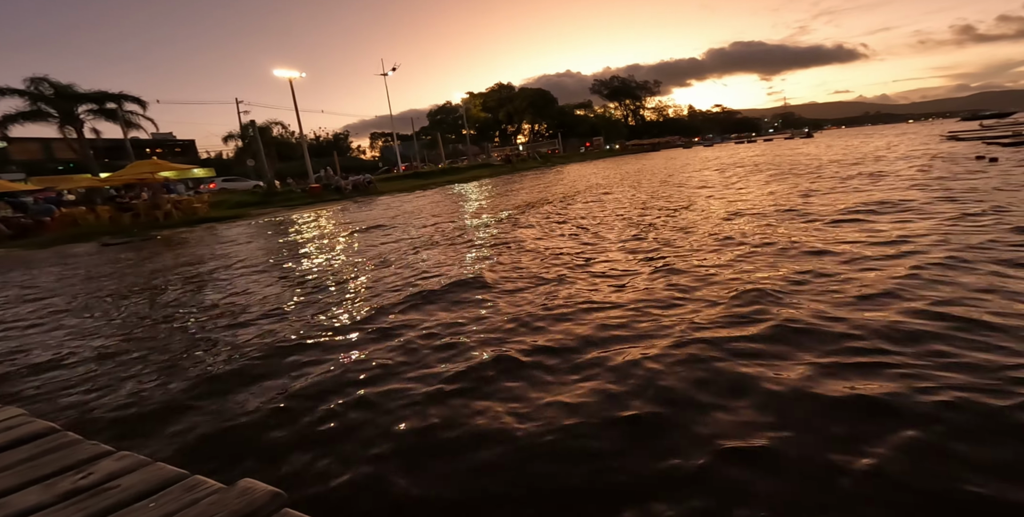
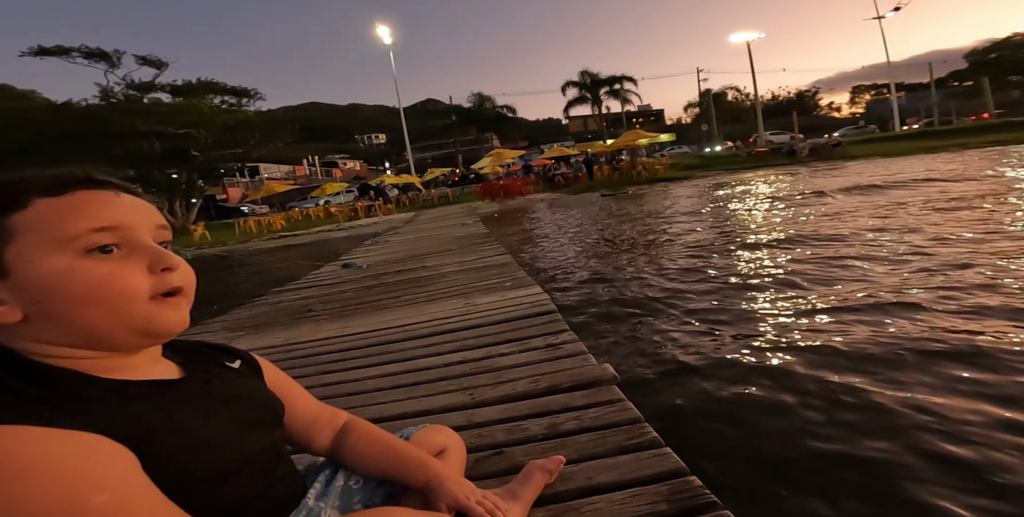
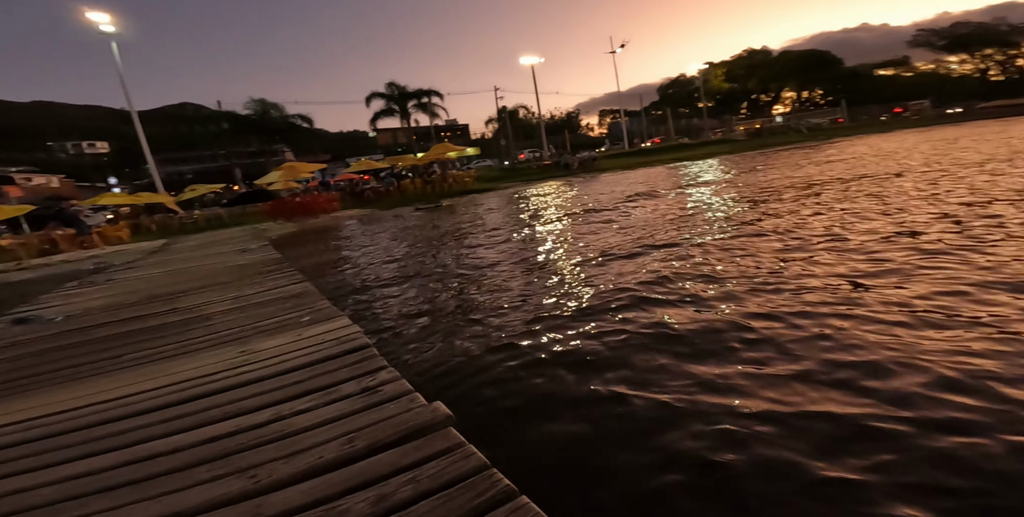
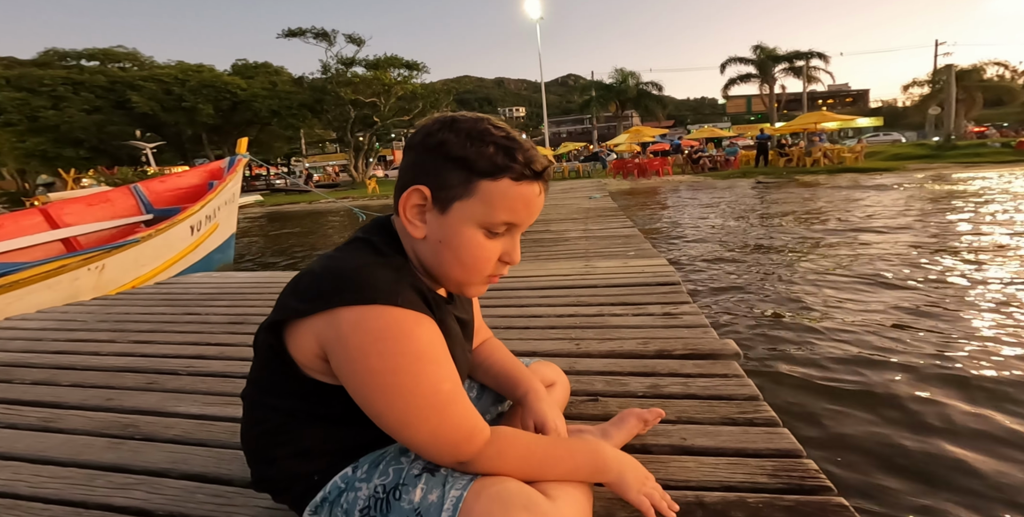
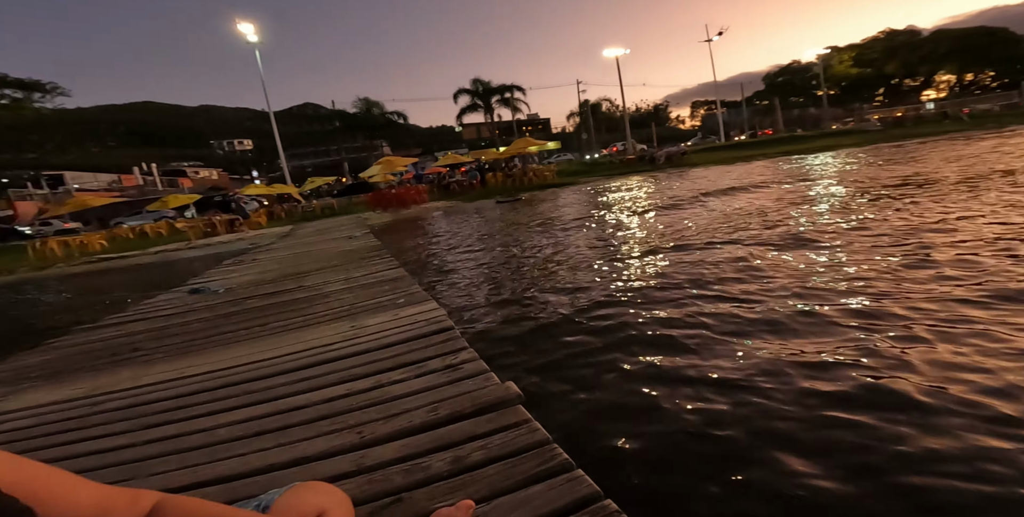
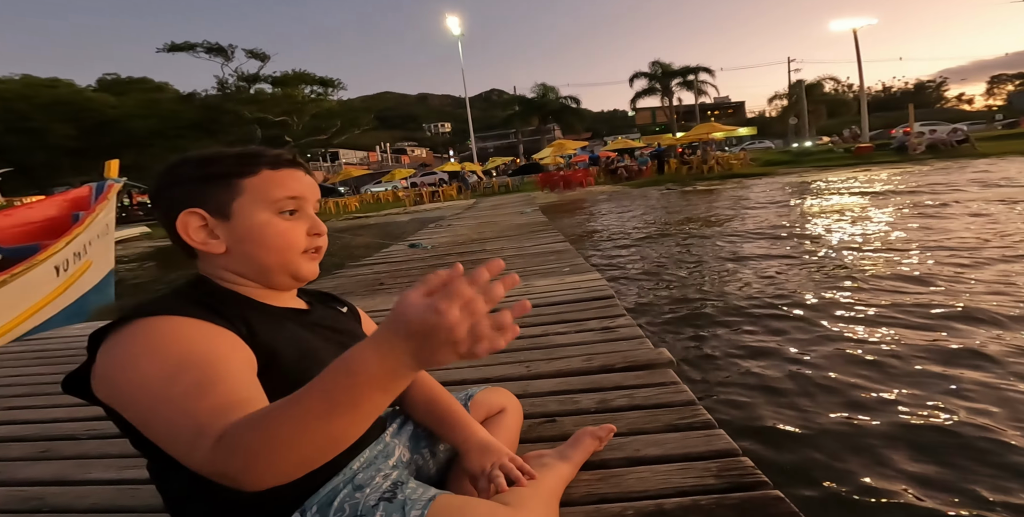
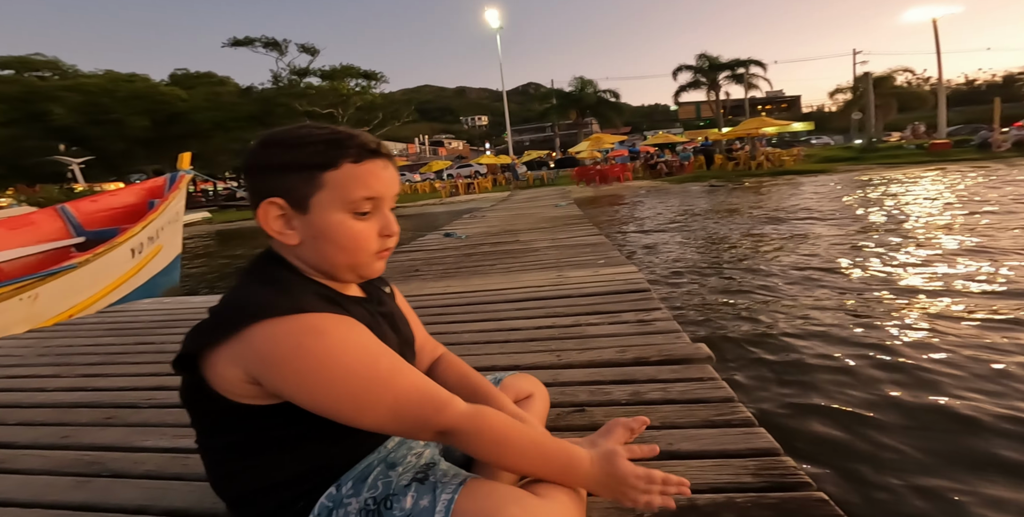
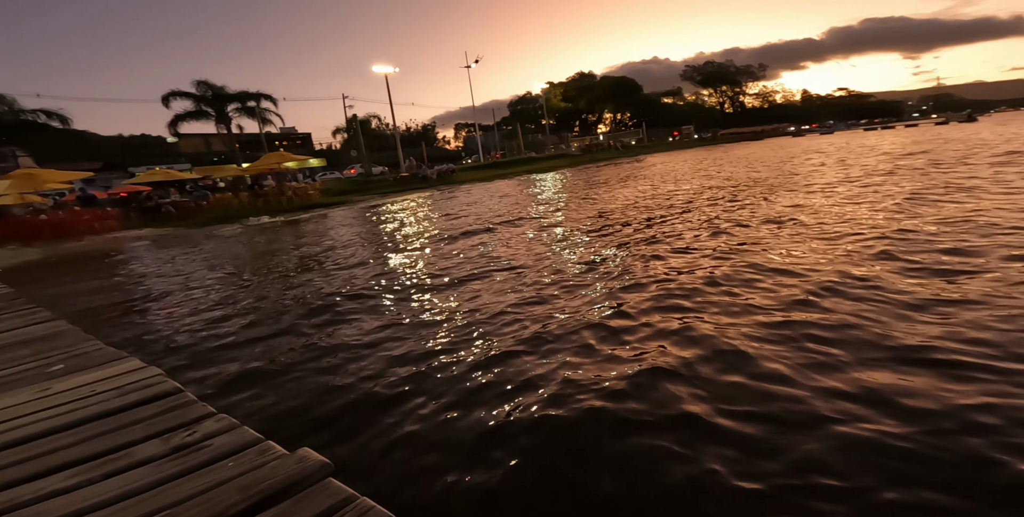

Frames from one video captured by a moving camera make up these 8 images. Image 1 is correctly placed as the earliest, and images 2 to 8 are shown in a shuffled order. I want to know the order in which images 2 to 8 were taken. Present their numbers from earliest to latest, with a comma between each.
8, 3, 5, 2, 6, 7, 4
